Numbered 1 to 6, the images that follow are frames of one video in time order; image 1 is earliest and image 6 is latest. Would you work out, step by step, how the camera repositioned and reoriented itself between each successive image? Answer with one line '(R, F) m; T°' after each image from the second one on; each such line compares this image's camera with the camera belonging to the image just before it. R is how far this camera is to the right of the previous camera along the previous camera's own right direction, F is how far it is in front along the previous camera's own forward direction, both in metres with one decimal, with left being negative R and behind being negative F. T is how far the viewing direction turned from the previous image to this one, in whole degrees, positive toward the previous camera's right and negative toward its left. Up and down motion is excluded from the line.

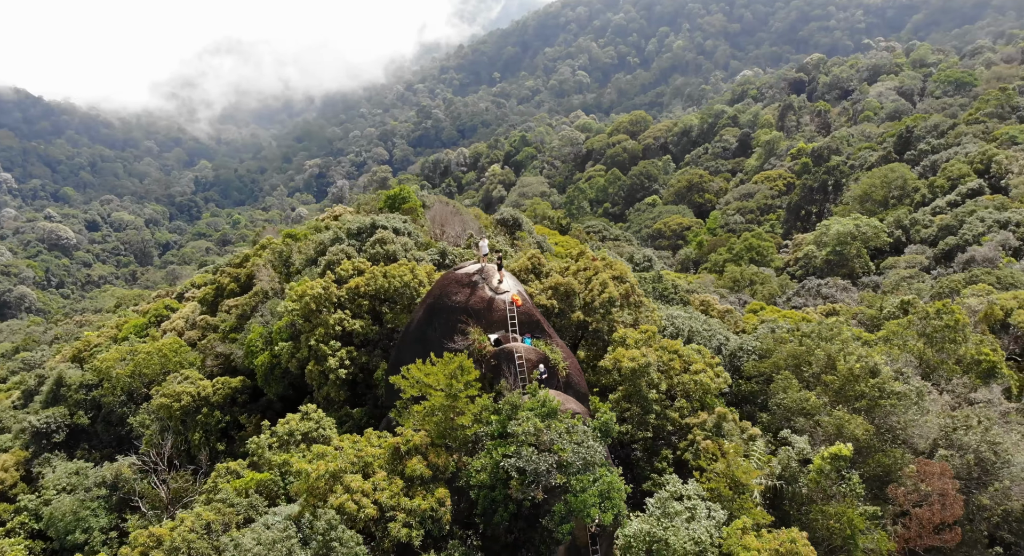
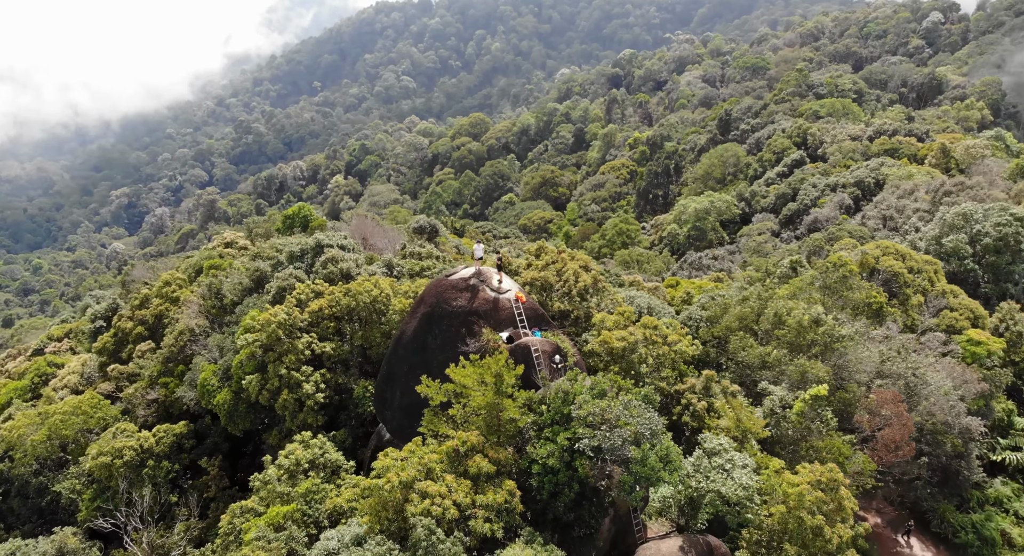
(-5.1, -0.6) m; +13°
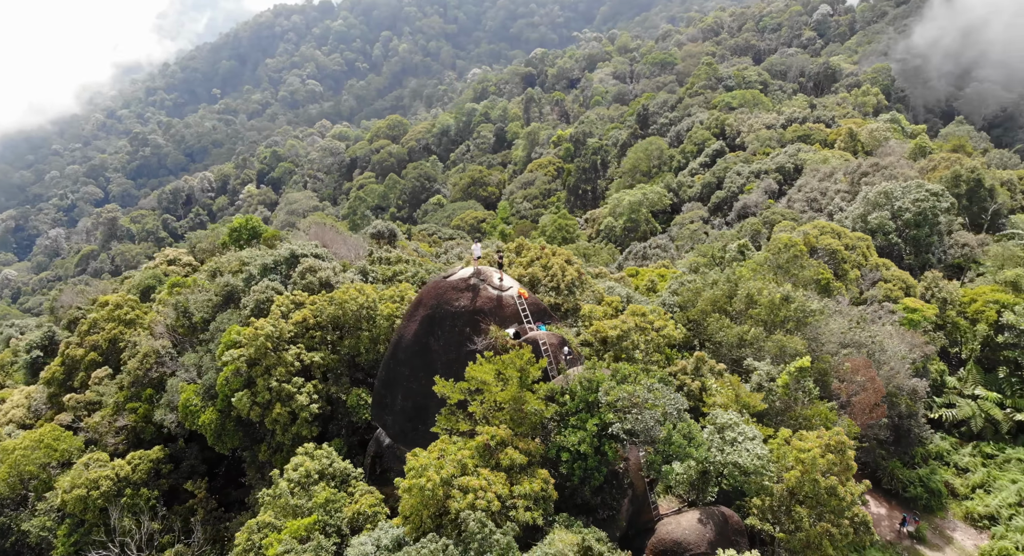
(-2.7, -0.4) m; +7°
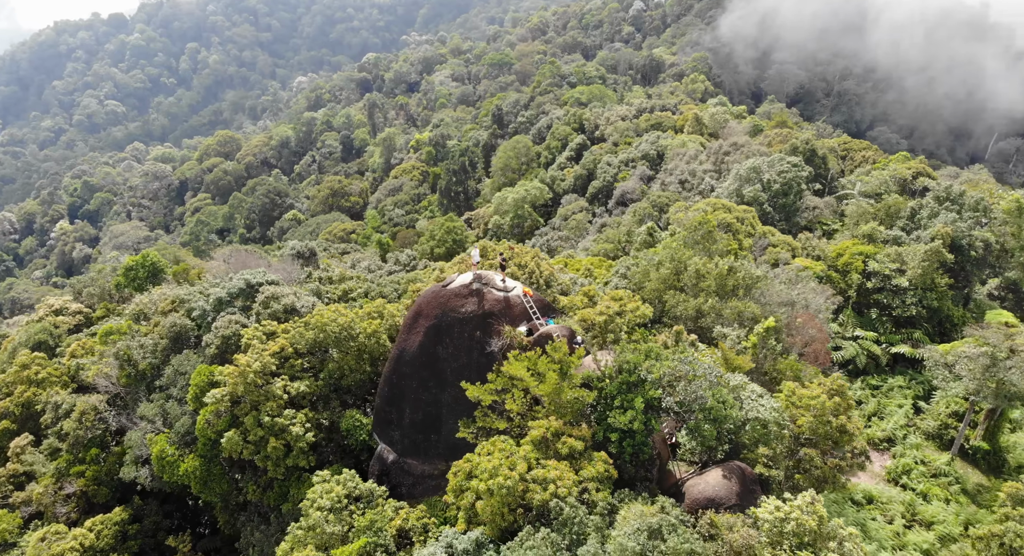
(-5.3, -0.2) m; +13°
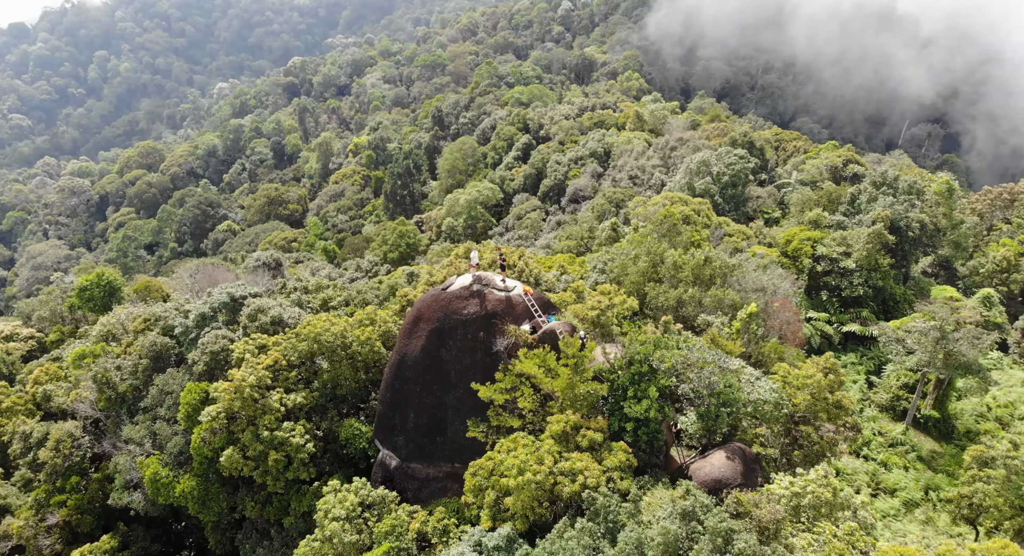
(-2.2, -0.2) m; +5°
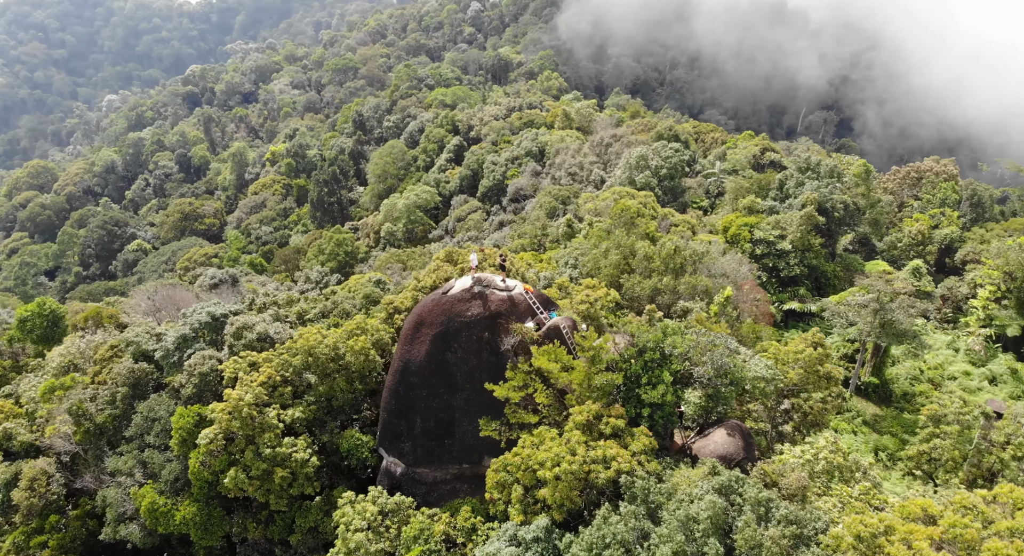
(-2.9, -0.2) m; +7°
